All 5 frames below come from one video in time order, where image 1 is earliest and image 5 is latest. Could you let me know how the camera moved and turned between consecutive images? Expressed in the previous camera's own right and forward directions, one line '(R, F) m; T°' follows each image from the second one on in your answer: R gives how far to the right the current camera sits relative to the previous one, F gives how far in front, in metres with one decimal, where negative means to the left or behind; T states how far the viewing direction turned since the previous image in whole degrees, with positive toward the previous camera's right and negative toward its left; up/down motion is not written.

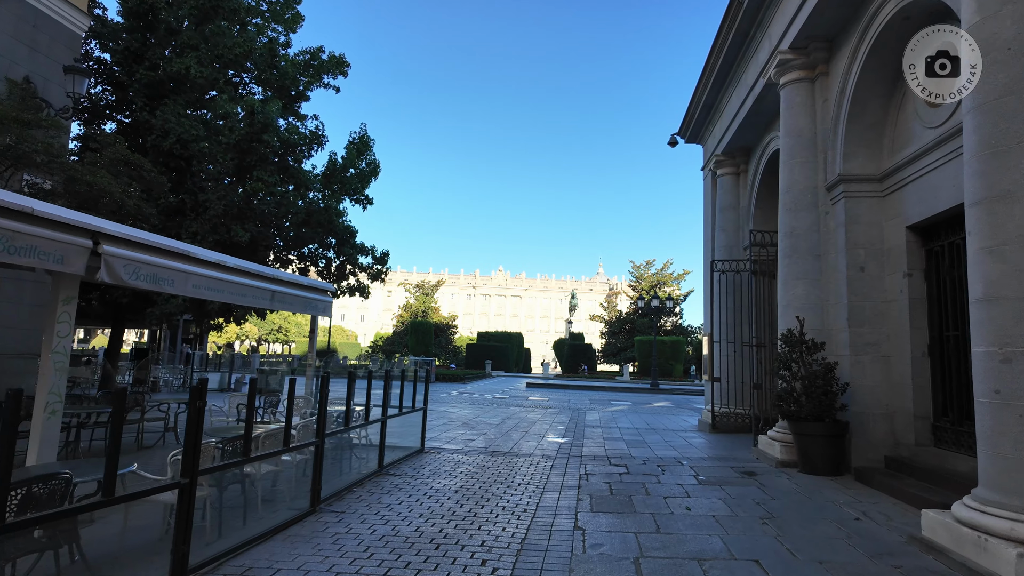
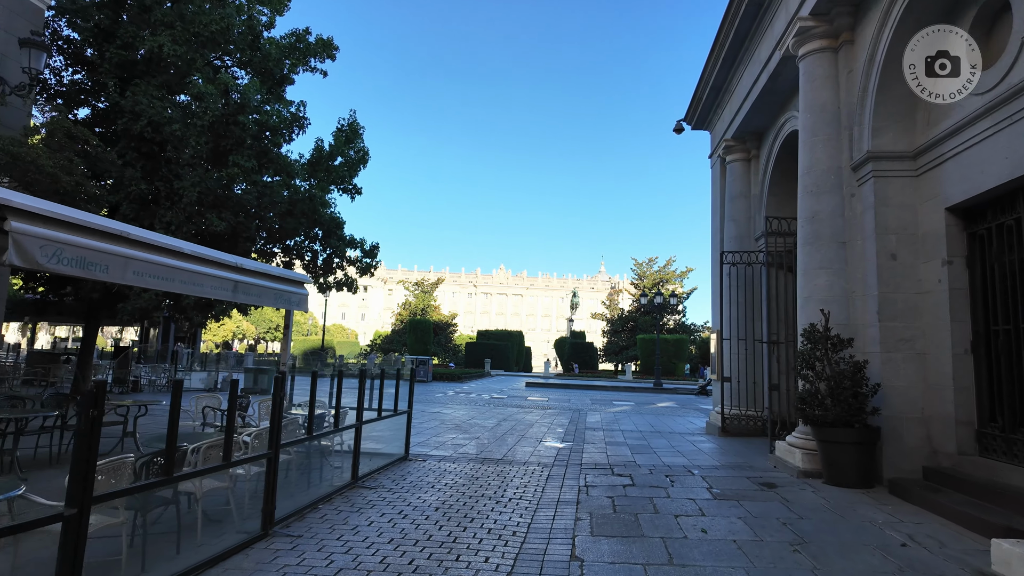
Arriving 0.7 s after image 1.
(+0.1, +0.7) m; 0°
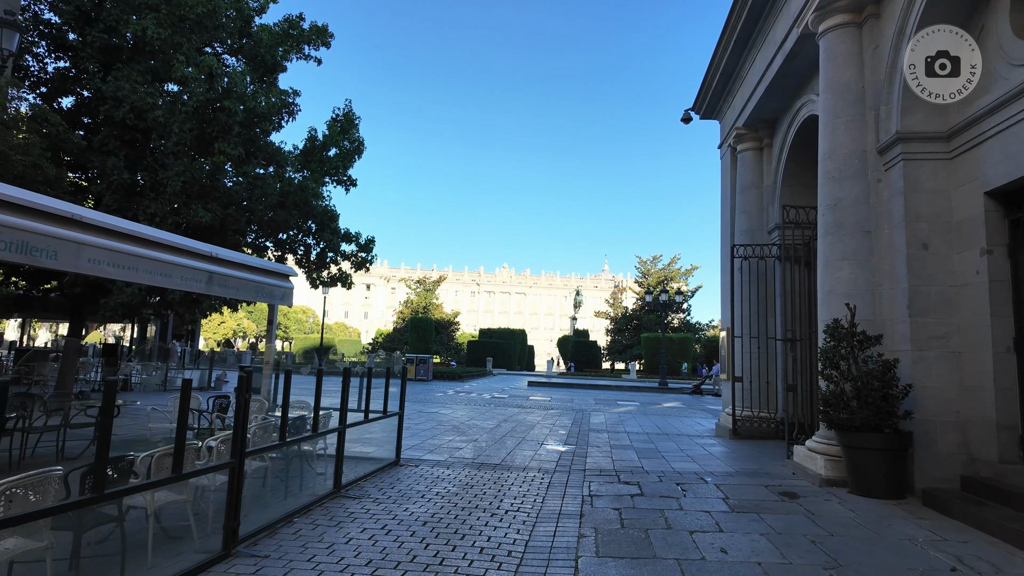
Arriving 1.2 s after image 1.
(+0.1, +0.5) m; 0°
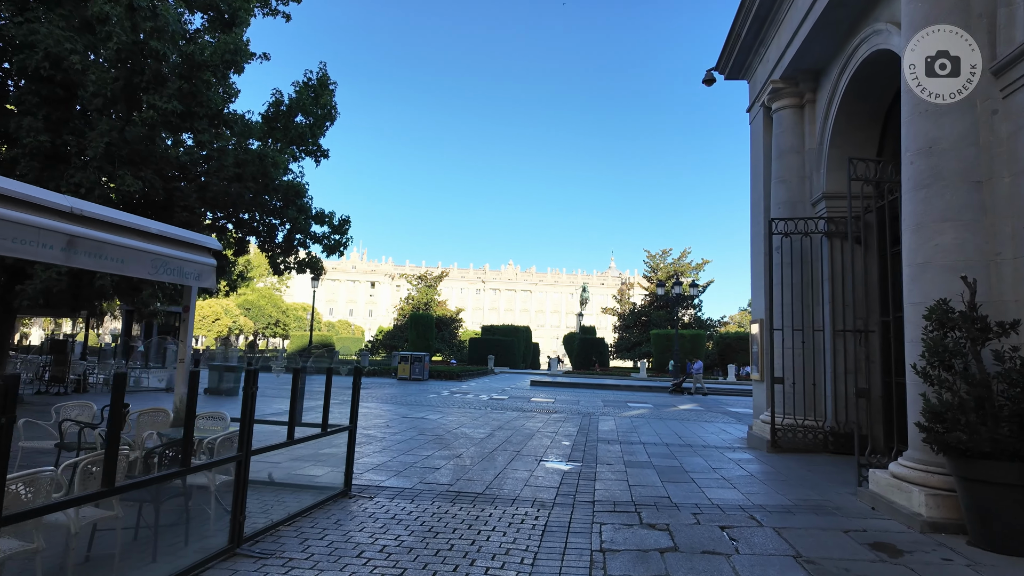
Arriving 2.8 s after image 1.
(+0.2, +1.7) m; -1°
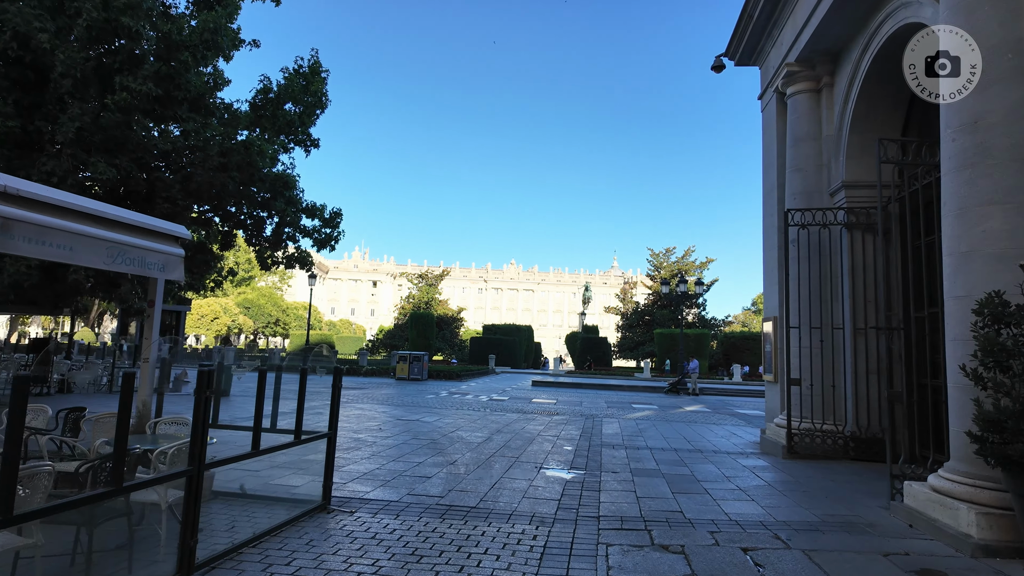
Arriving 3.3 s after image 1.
(0.0, +0.5) m; 0°
